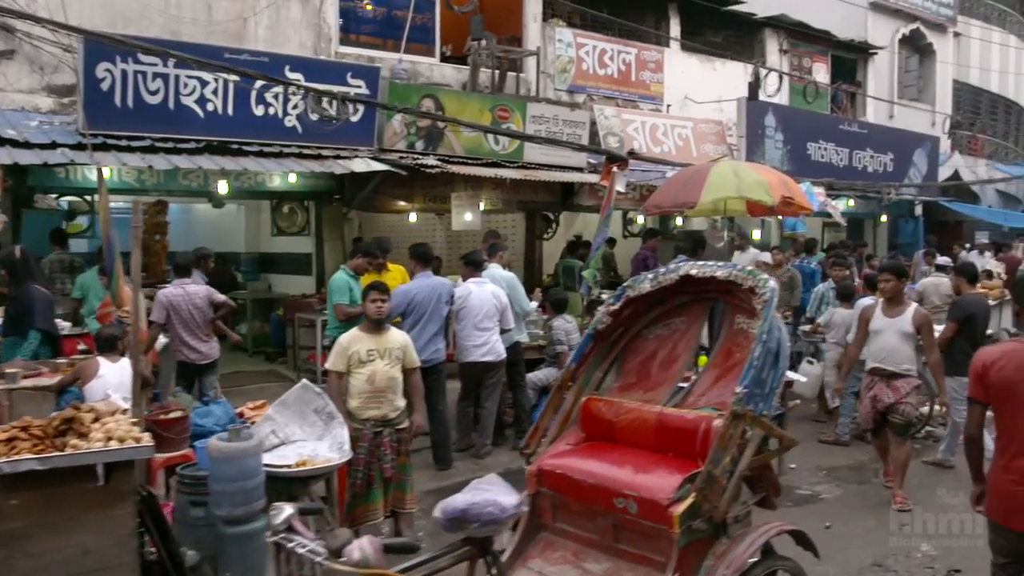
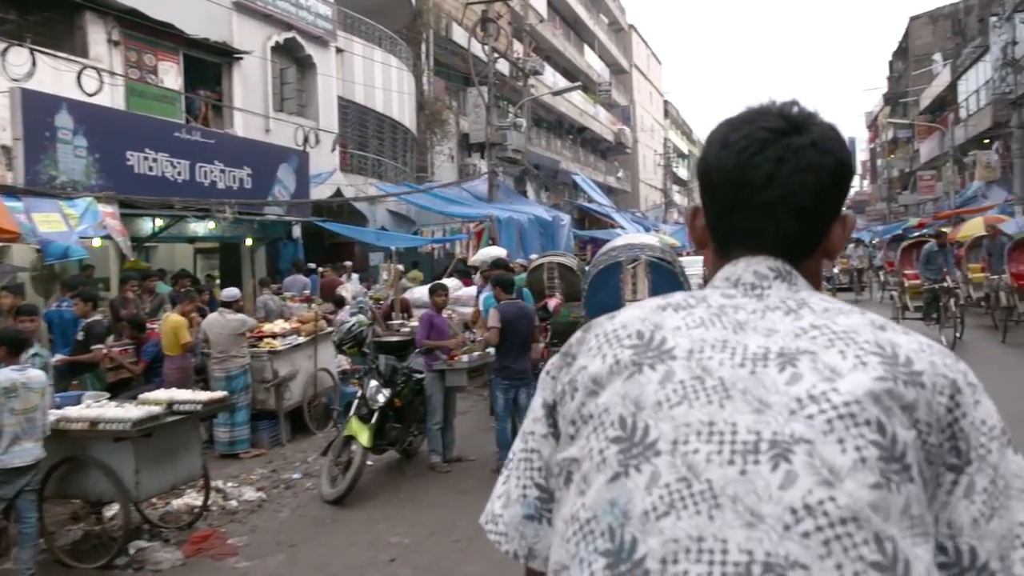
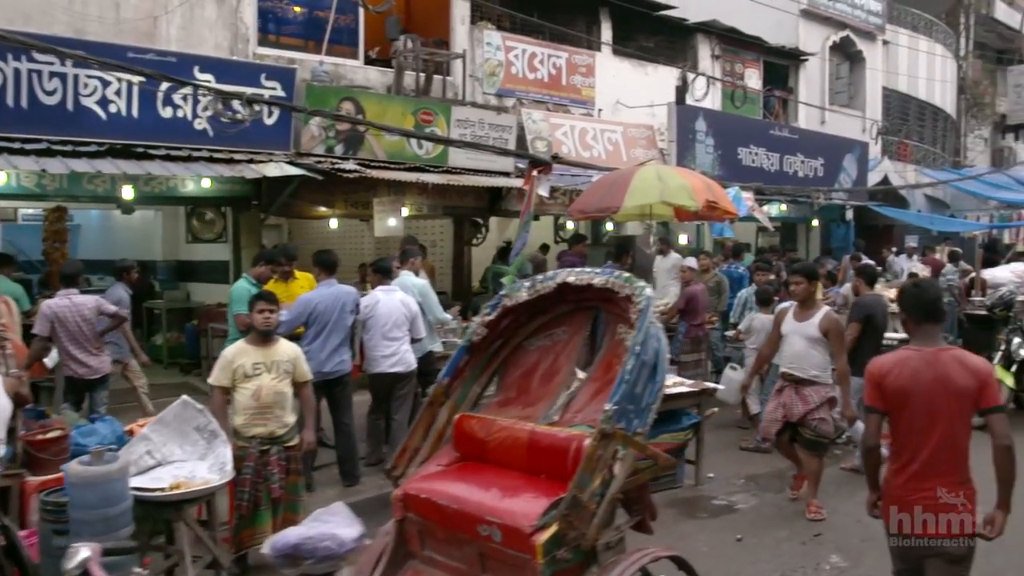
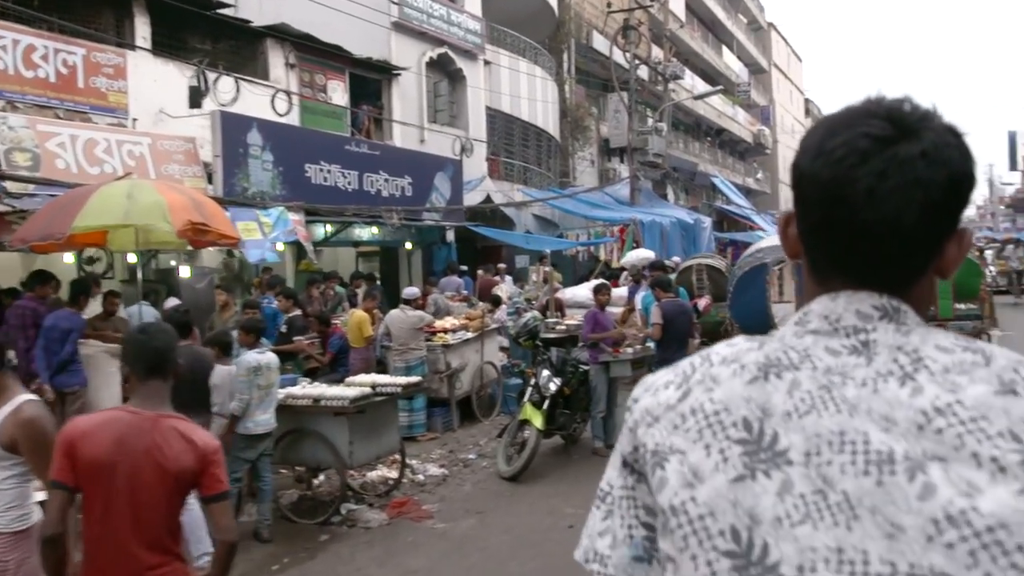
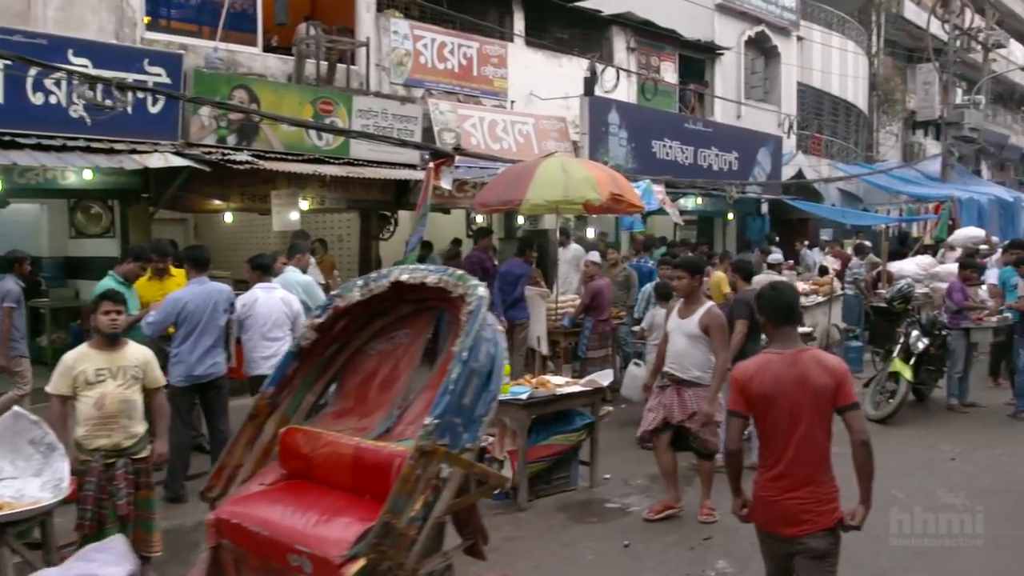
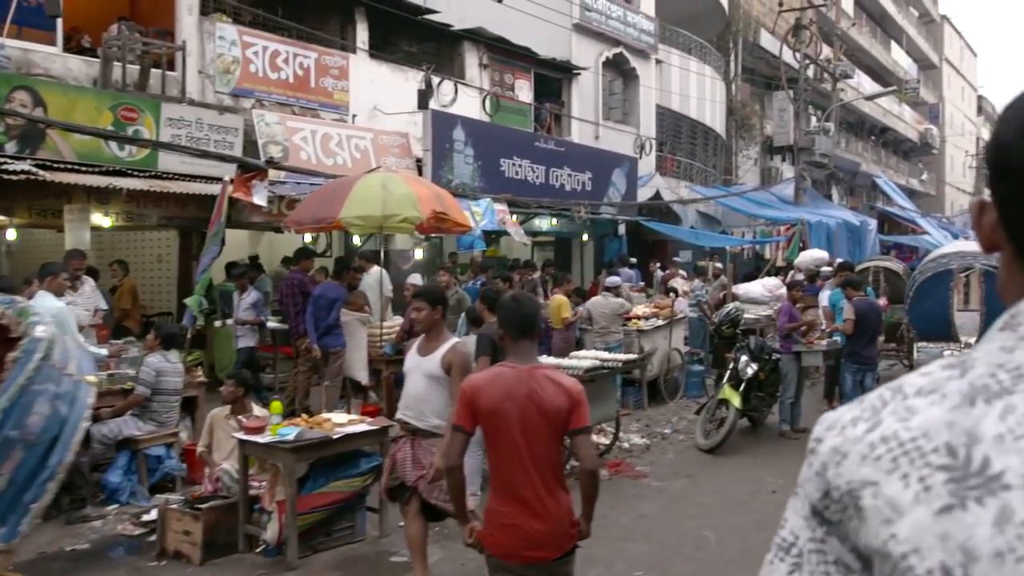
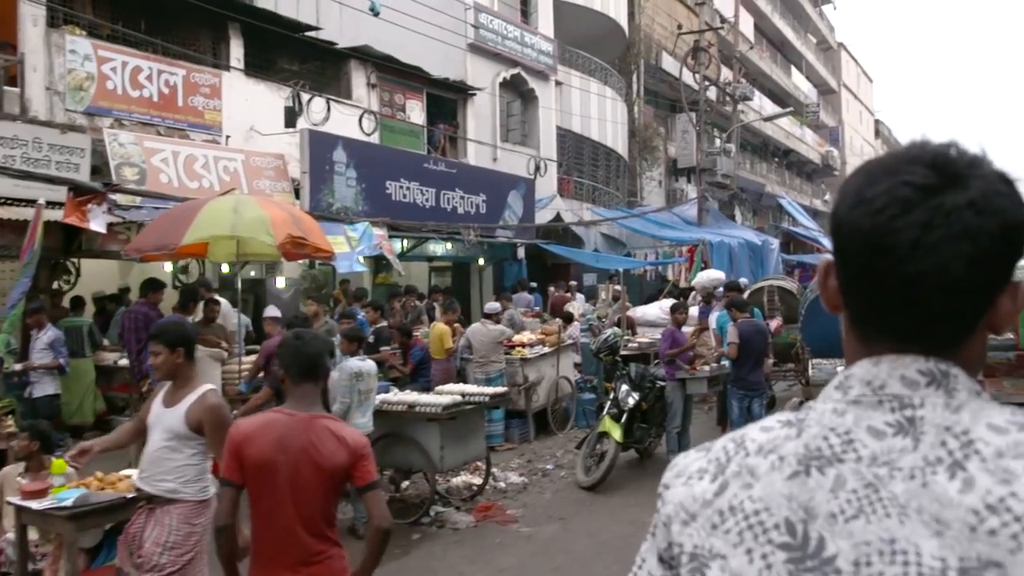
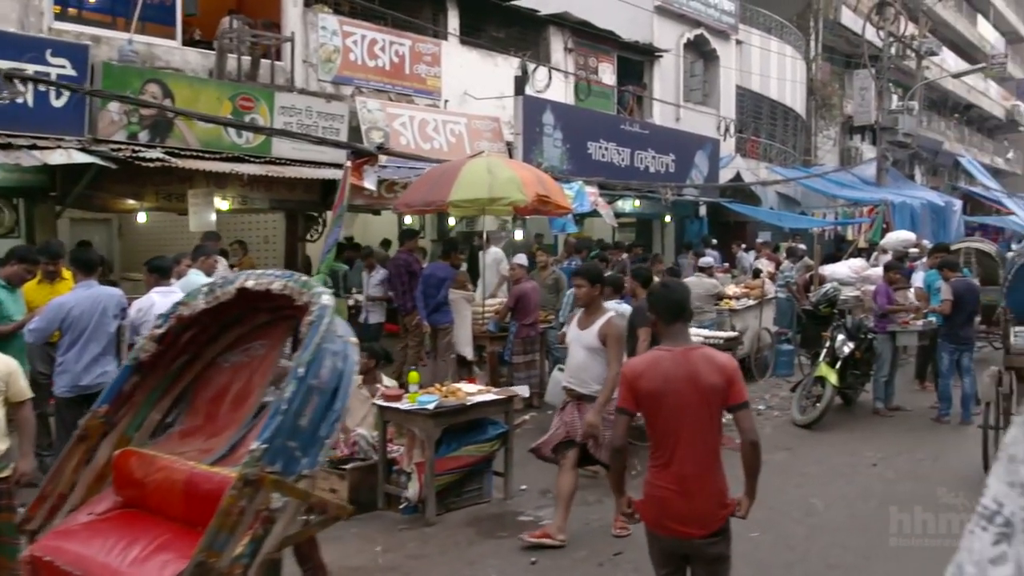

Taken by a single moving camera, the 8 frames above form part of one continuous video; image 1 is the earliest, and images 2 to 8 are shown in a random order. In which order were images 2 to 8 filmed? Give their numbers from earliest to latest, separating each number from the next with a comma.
3, 5, 8, 6, 7, 4, 2
